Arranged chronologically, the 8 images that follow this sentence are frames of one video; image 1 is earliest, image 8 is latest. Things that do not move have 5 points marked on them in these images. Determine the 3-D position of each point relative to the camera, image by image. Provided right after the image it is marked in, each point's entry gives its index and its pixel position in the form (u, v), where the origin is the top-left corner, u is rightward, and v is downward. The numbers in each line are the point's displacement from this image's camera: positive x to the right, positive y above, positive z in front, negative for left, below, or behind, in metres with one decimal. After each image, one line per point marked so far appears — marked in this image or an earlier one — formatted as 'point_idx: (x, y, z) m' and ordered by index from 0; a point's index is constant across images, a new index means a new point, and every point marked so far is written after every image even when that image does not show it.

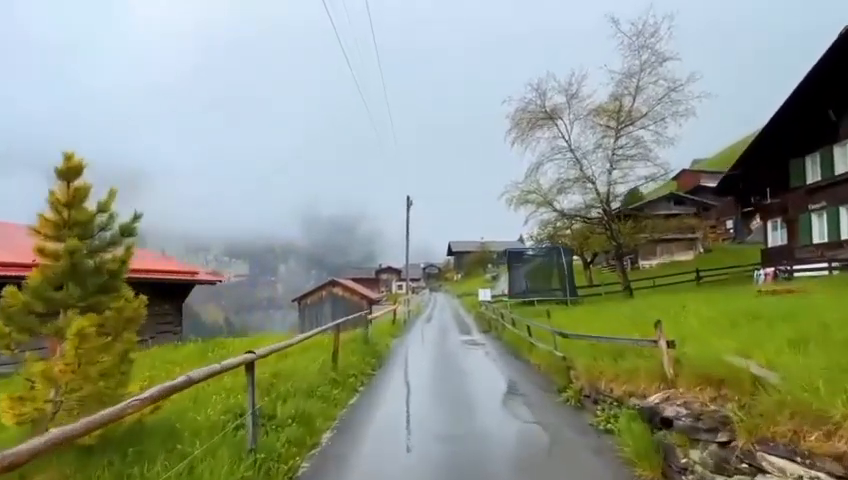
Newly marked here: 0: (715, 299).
0: (+6.4, -1.3, +12.7) m
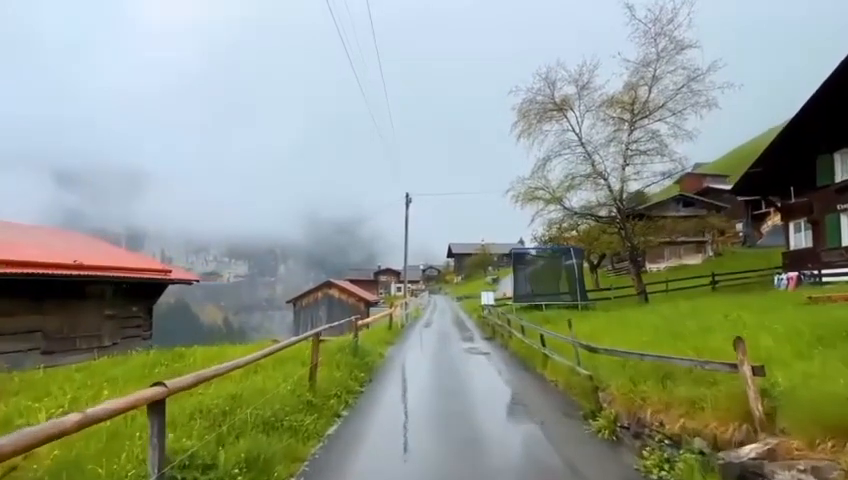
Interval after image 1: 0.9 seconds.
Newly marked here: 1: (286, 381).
0: (+6.4, -1.3, +11.0) m
1: (-1.7, -1.8, +7.2) m
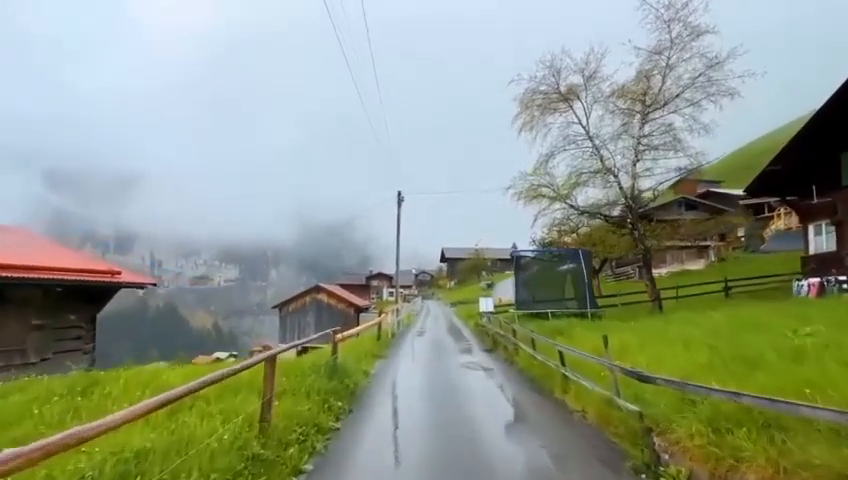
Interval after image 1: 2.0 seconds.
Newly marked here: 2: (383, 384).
0: (+6.3, -1.2, +9.1) m
1: (-1.8, -1.7, +5.2) m
2: (-0.9, -3.0, +12.3) m
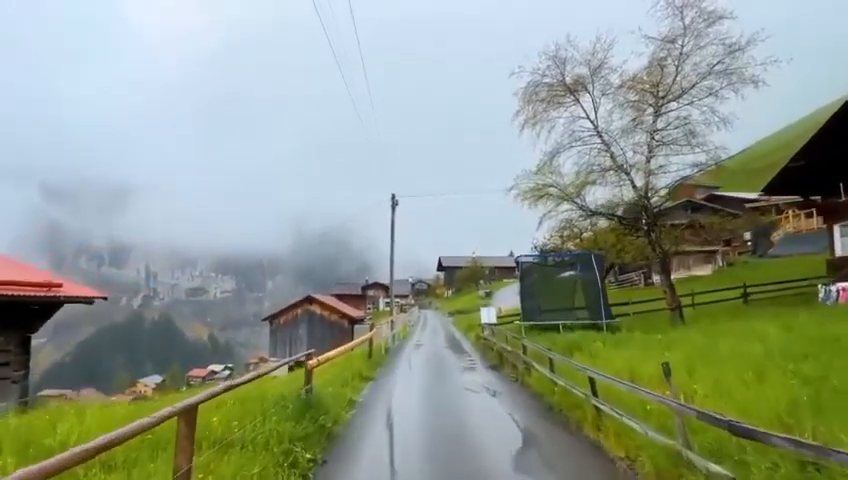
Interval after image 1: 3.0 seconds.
0: (+6.2, -1.2, +7.4) m
1: (-1.8, -1.6, +3.4) m
2: (-0.9, -3.1, +10.4) m
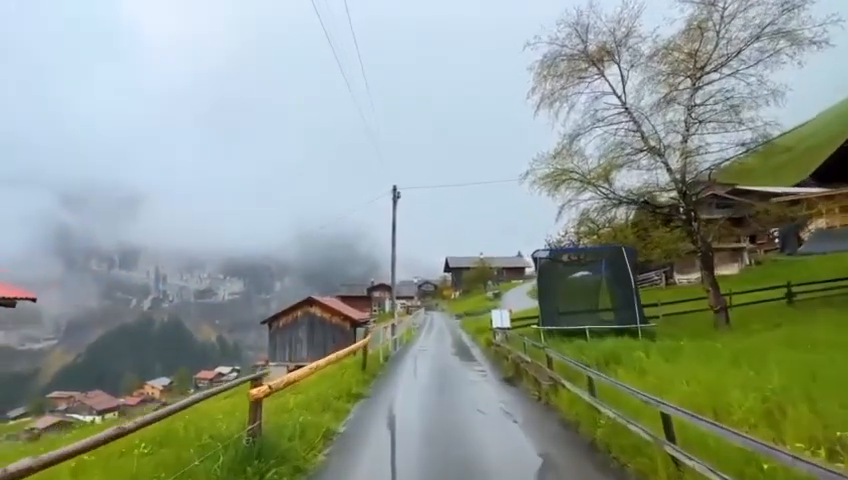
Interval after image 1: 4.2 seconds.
0: (+6.2, -0.9, +4.9) m
1: (-1.9, -1.4, +1.0) m
2: (-0.9, -2.9, +8.1) m
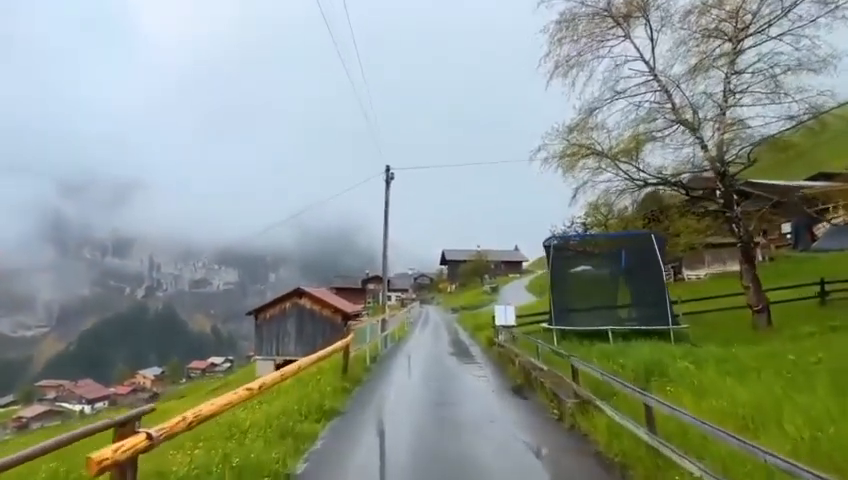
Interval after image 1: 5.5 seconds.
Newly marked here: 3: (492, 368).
0: (+6.1, -0.7, +2.7) m
1: (-1.9, -1.1, -1.2) m
2: (-1.0, -2.6, +5.9) m
3: (+1.6, -3.2, +14.3) m
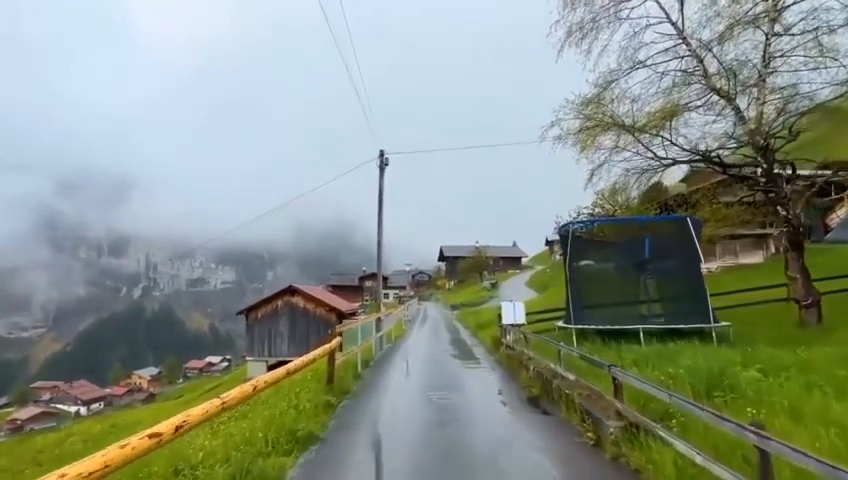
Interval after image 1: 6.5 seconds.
0: (+6.1, -0.5, +1.0) m
1: (-1.9, -1.0, -2.9) m
2: (-1.0, -2.3, +4.1) m
3: (+1.6, -2.9, +12.6) m
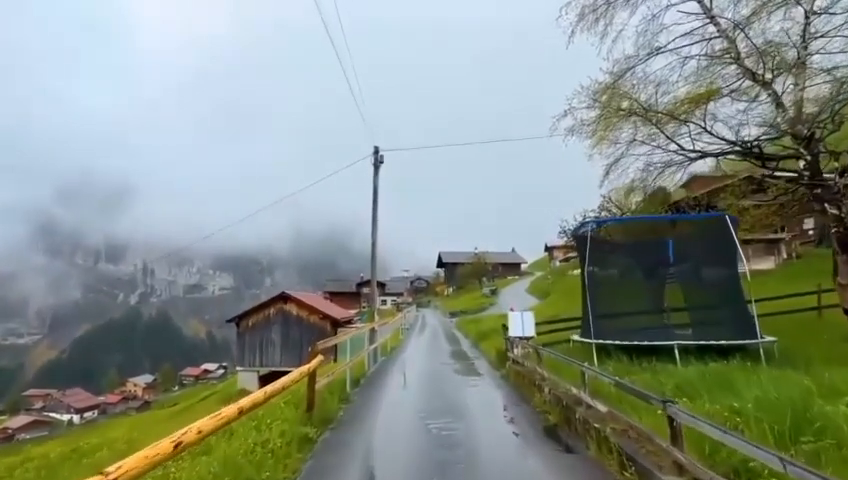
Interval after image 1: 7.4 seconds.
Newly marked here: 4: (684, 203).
0: (+6.1, -0.4, -0.4) m
1: (-1.9, -0.8, -4.4) m
2: (-1.0, -2.3, +2.7) m
3: (+1.6, -2.9, +11.1) m
4: (+7.3, +0.7, +16.6) m
